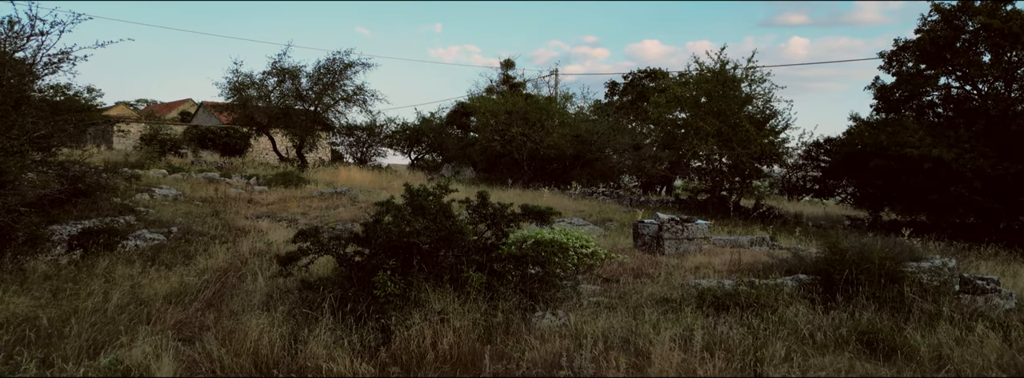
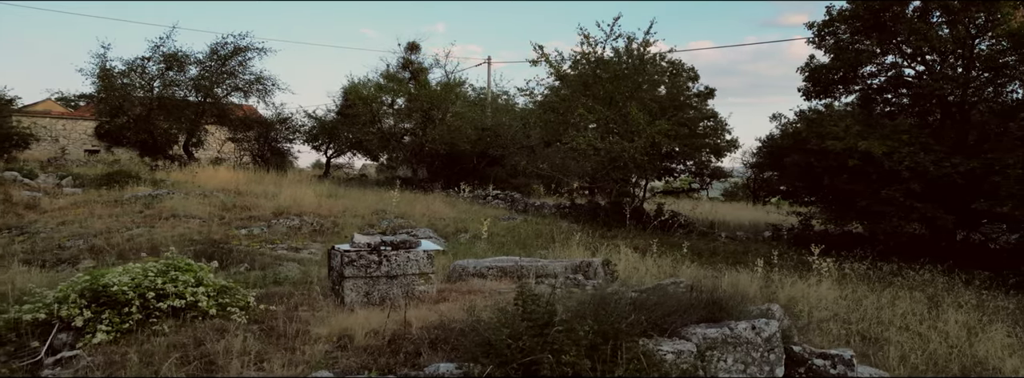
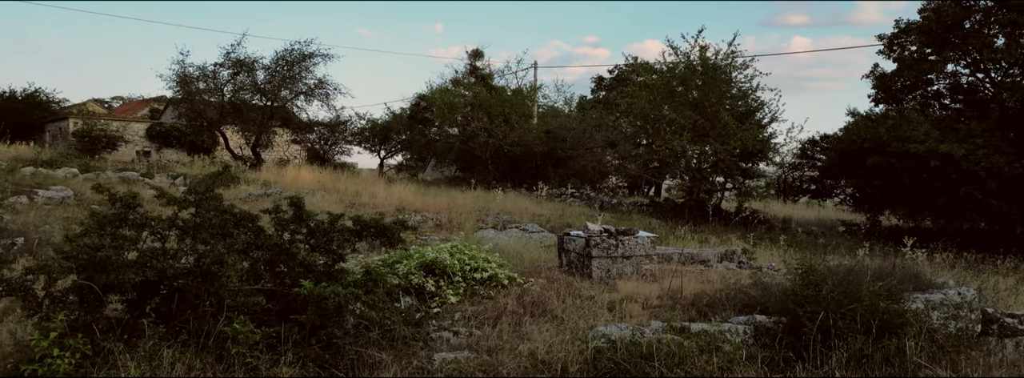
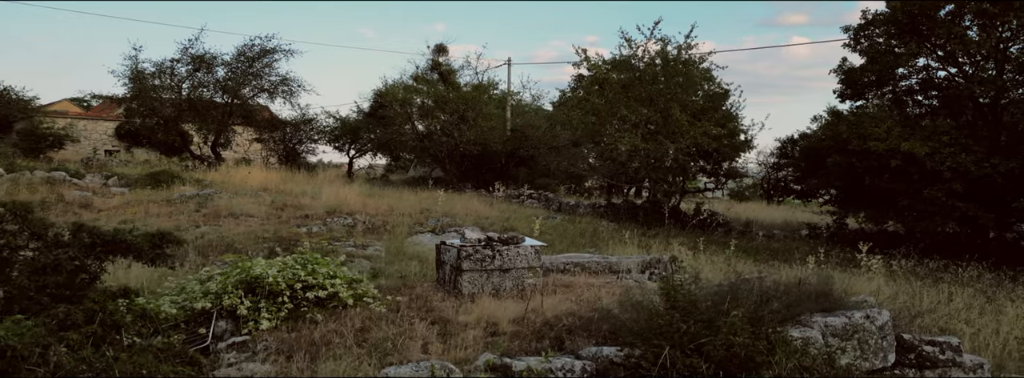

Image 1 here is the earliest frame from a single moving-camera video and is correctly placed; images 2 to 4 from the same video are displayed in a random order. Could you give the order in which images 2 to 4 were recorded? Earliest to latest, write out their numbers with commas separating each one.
3, 4, 2
